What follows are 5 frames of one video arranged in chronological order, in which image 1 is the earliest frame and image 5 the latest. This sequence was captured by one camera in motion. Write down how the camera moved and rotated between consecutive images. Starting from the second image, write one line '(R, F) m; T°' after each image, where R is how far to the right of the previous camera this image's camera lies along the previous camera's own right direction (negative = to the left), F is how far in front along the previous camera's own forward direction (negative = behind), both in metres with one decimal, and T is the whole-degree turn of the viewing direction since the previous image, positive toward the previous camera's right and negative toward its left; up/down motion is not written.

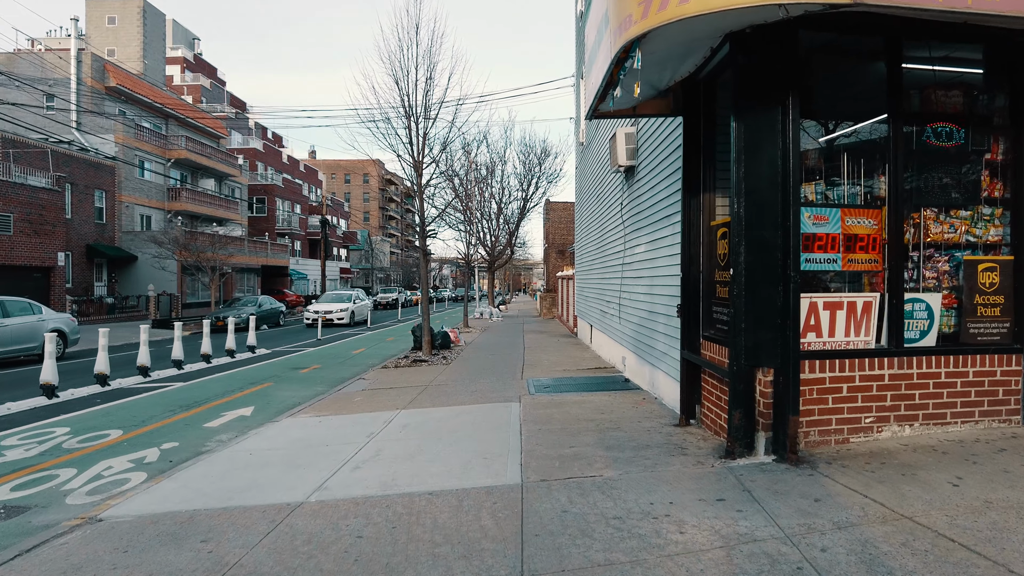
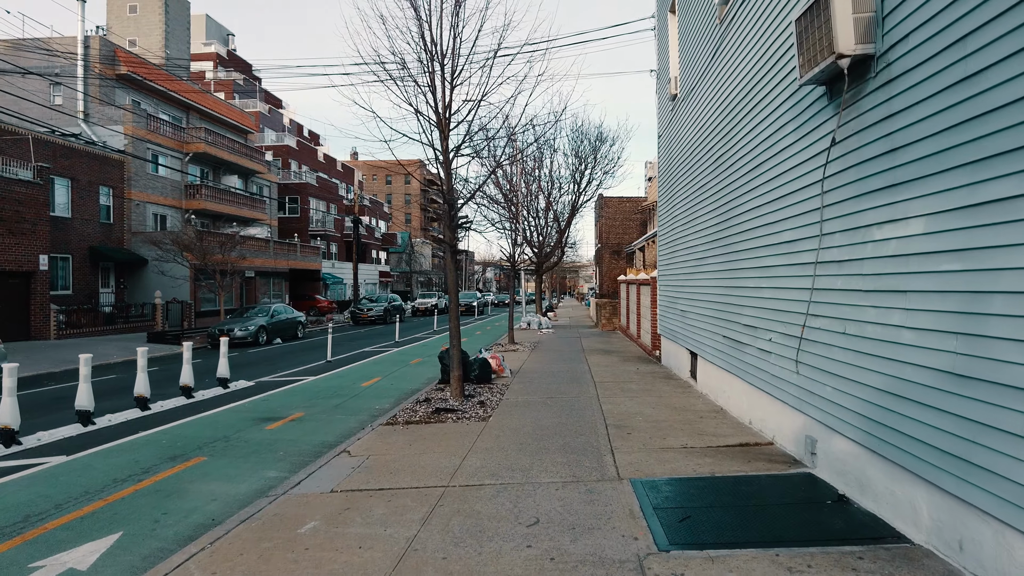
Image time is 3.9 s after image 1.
(-0.4, +4.6) m; -4°
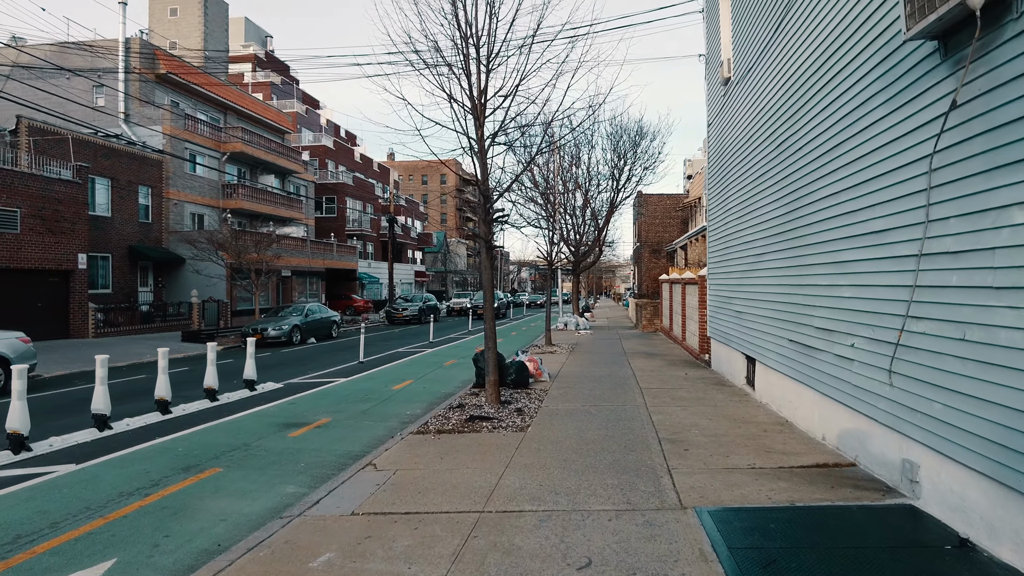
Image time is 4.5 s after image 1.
(-0.1, +0.7) m; -3°
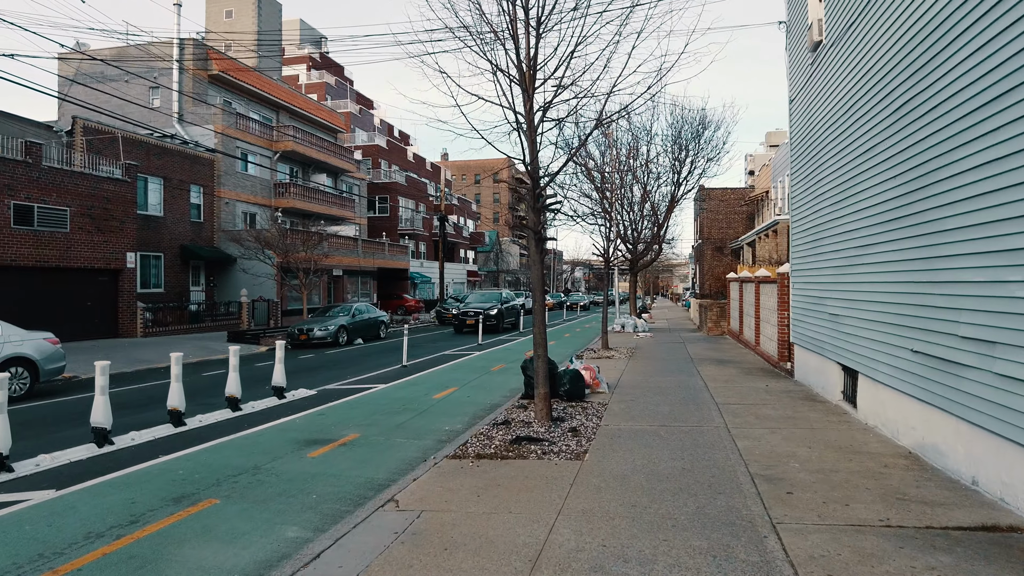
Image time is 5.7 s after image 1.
(0.0, +1.3) m; -5°
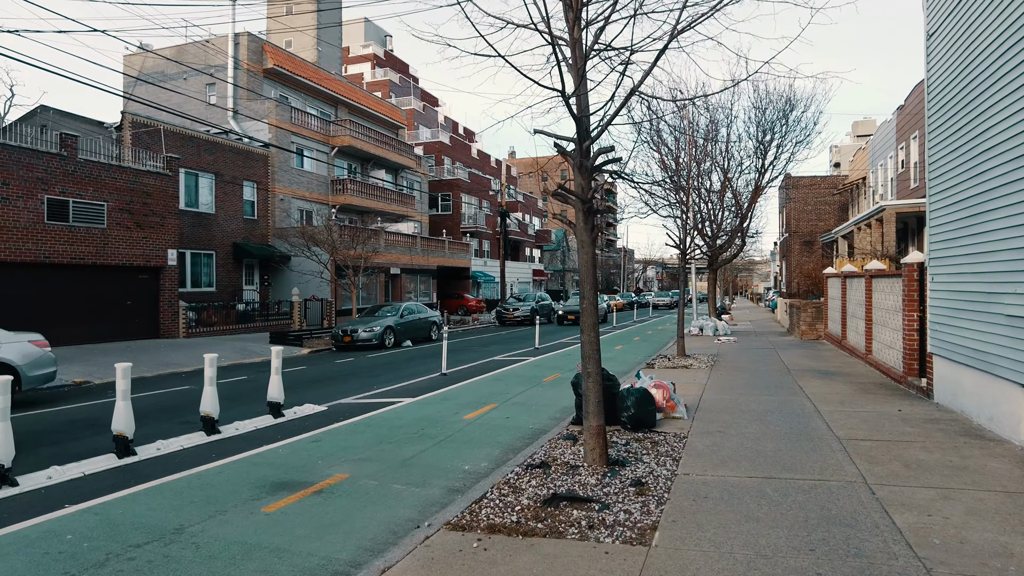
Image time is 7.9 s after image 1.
(+0.3, +2.3) m; -6°
